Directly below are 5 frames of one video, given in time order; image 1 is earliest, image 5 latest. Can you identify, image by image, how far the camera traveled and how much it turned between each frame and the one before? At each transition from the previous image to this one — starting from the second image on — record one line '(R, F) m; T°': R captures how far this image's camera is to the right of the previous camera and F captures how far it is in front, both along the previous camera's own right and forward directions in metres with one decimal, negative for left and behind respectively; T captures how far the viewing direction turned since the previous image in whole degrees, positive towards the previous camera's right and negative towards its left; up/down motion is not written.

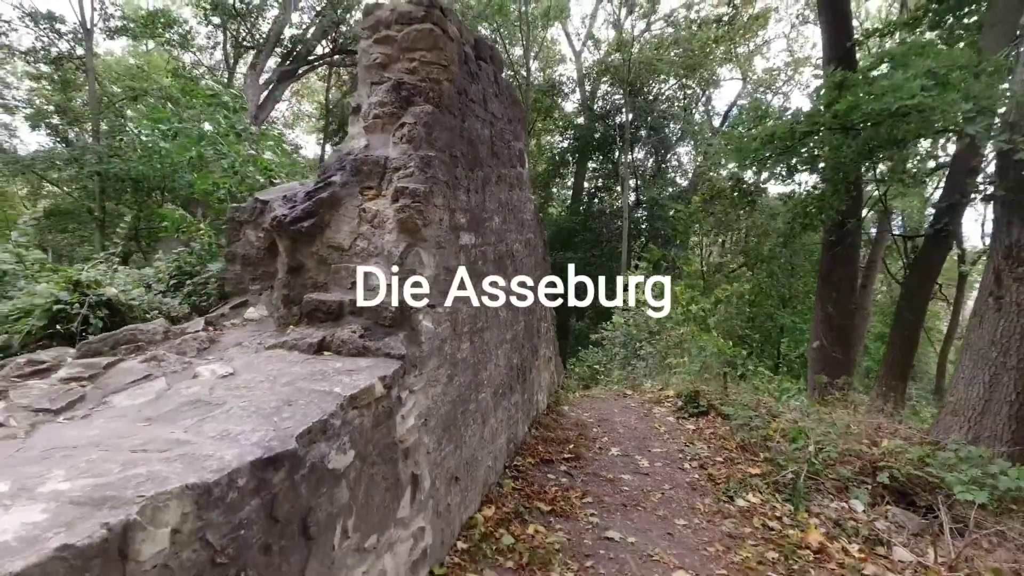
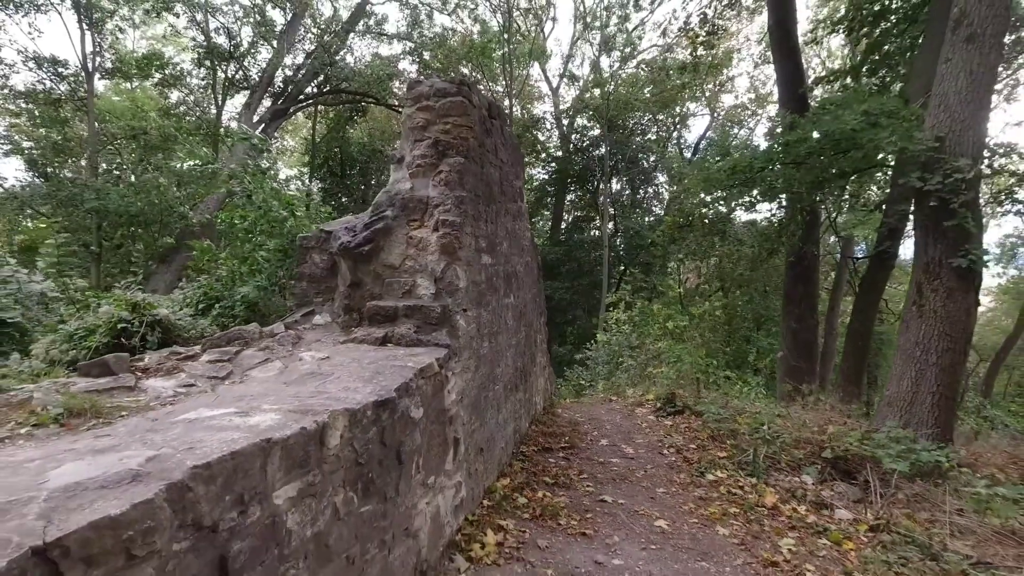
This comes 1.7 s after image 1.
(-0.2, -0.8) m; +2°
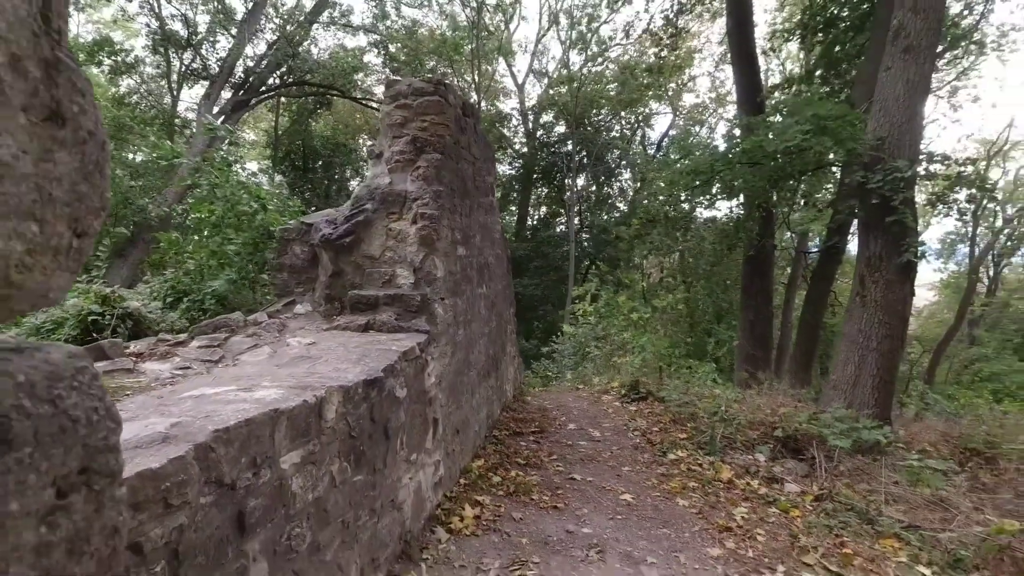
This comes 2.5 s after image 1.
(-0.1, -0.2) m; +3°
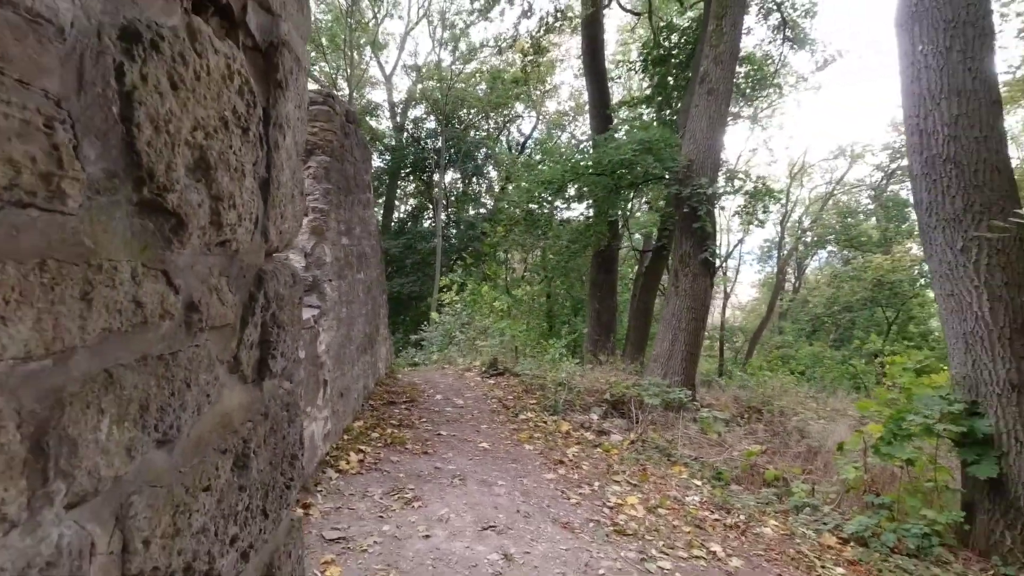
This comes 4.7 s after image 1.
(-0.1, -0.8) m; +13°
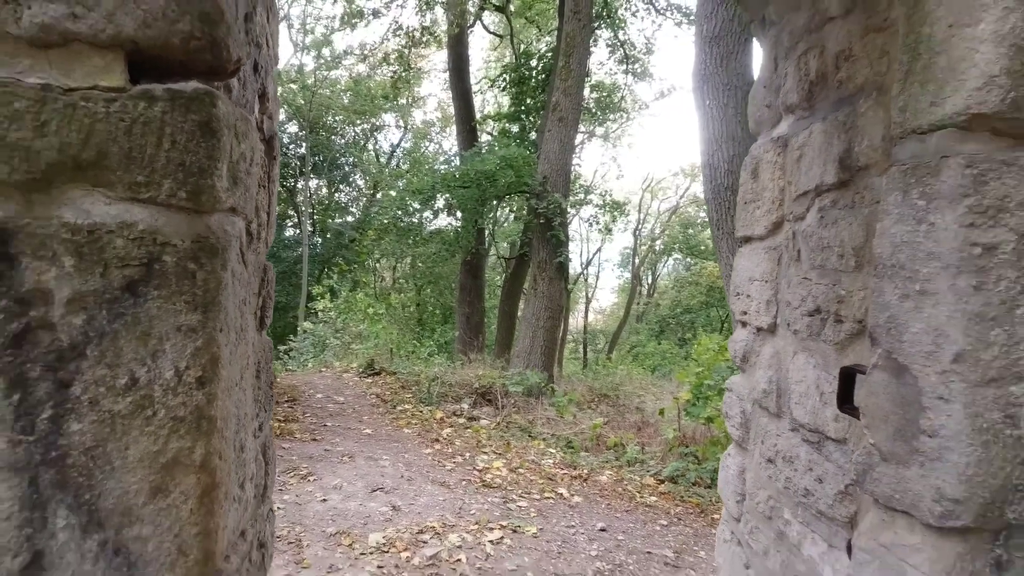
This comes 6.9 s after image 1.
(-0.1, -0.7) m; +13°
